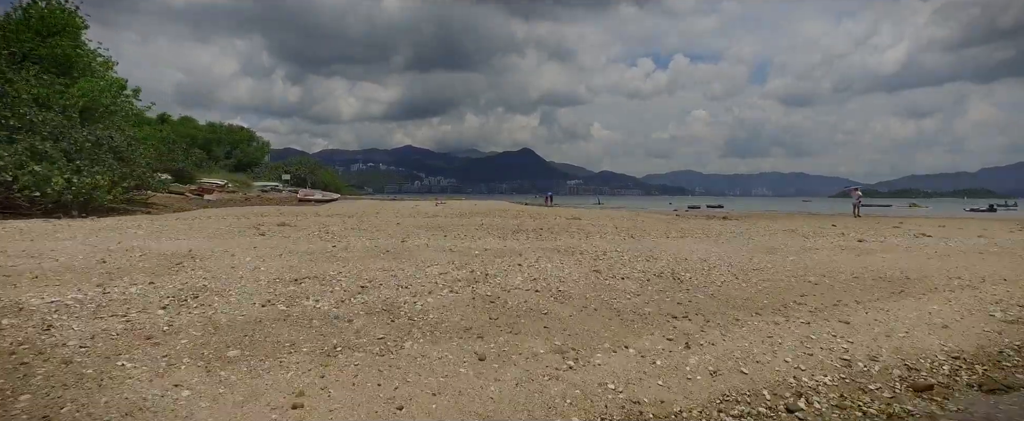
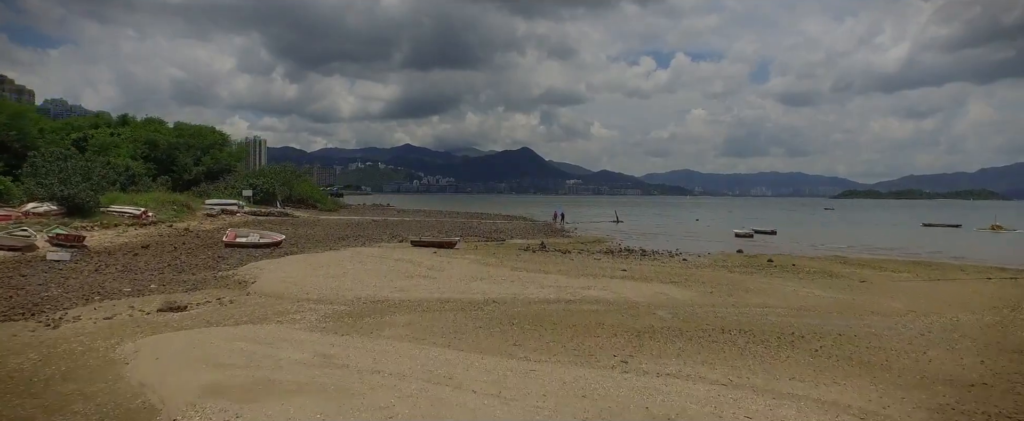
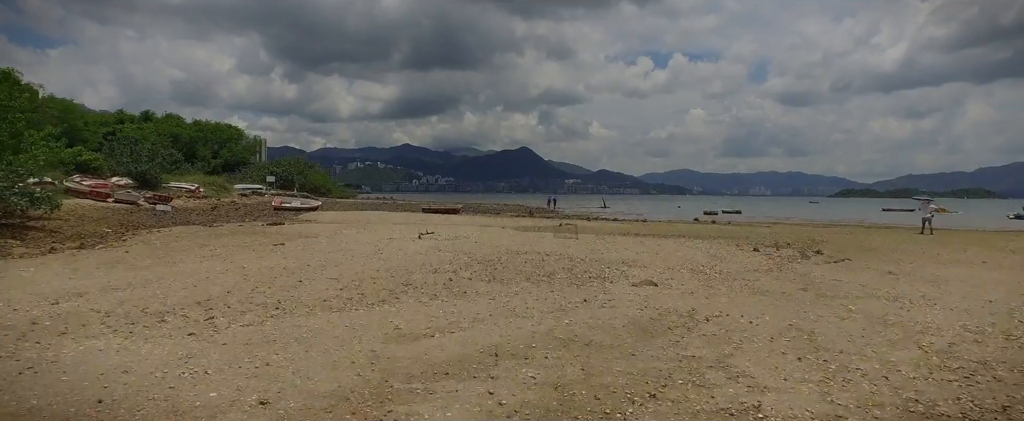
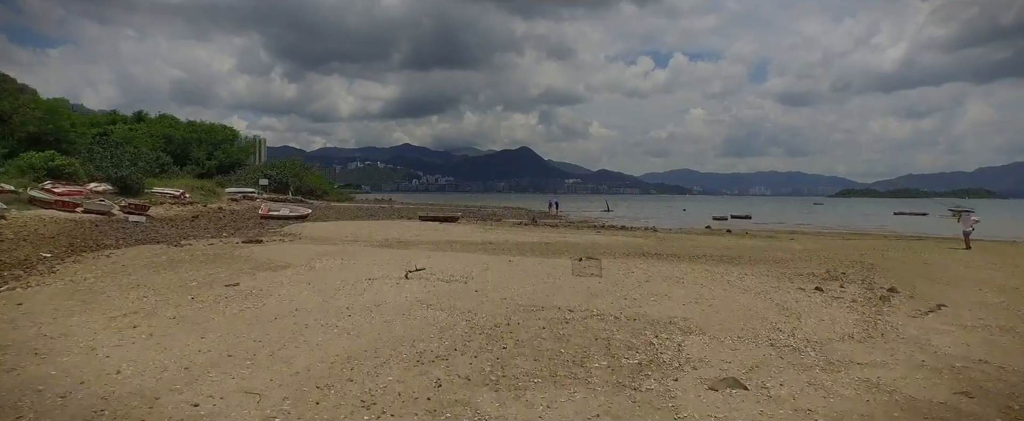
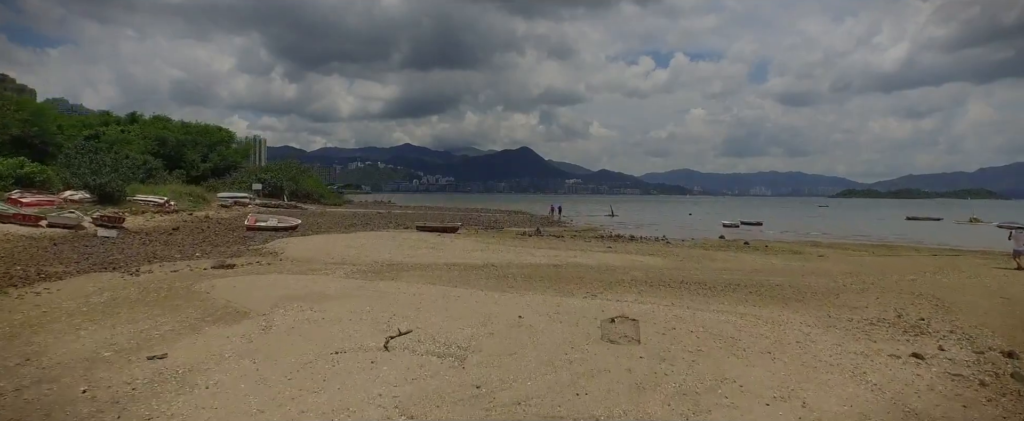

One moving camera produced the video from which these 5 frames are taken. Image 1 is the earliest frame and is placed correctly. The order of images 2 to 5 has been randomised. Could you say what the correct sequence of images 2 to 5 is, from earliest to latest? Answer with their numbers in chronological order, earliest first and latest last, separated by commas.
3, 4, 5, 2
